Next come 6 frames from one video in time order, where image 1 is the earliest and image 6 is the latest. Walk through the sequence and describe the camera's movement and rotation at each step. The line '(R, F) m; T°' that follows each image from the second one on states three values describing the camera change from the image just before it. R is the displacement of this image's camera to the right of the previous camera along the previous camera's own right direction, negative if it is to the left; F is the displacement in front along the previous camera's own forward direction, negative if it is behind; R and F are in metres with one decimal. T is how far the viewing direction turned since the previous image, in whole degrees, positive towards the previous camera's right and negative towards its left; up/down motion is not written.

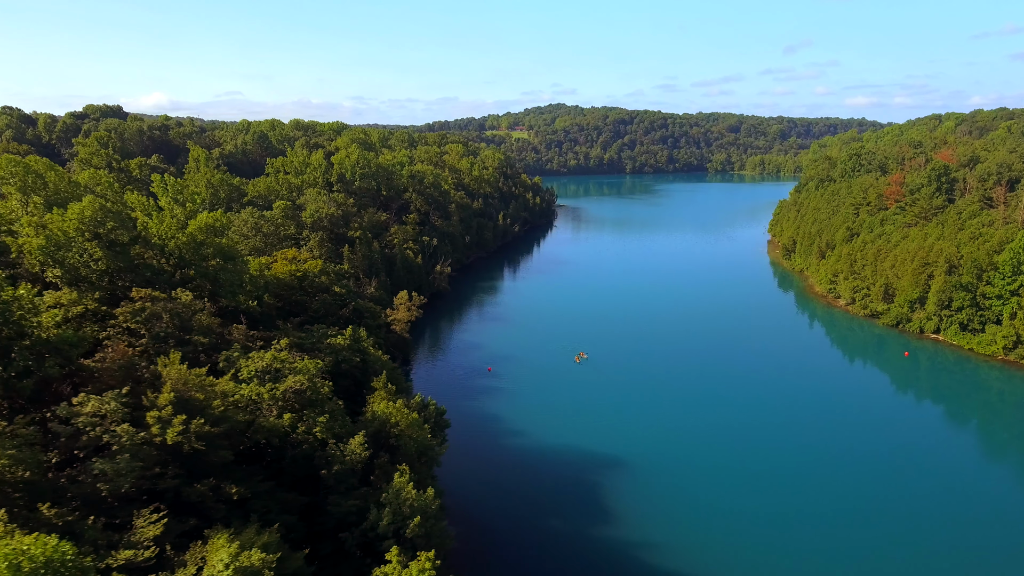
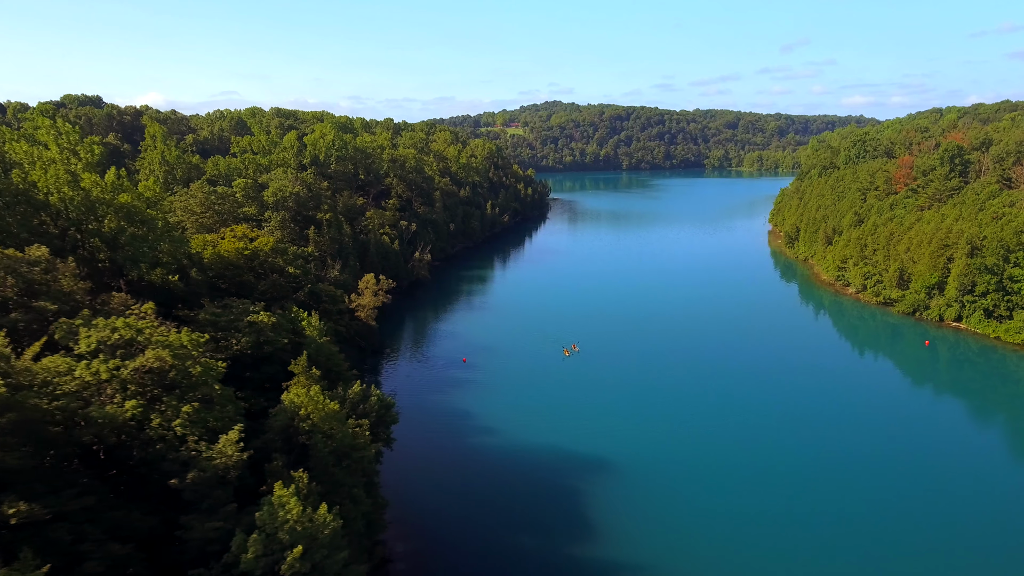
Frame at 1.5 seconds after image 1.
(+1.5, +5.3) m; 0°
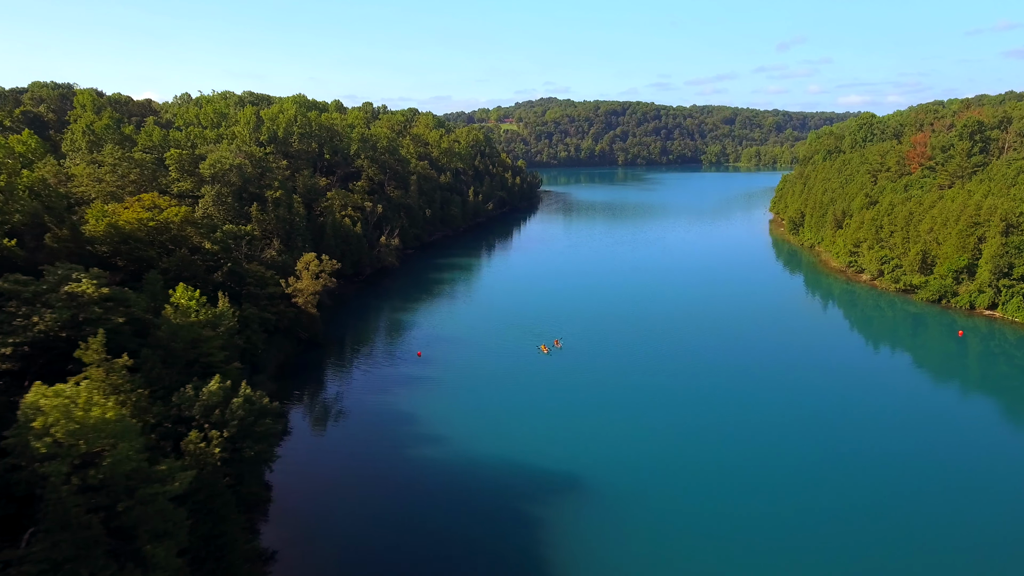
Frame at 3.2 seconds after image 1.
(+2.1, +7.1) m; 0°
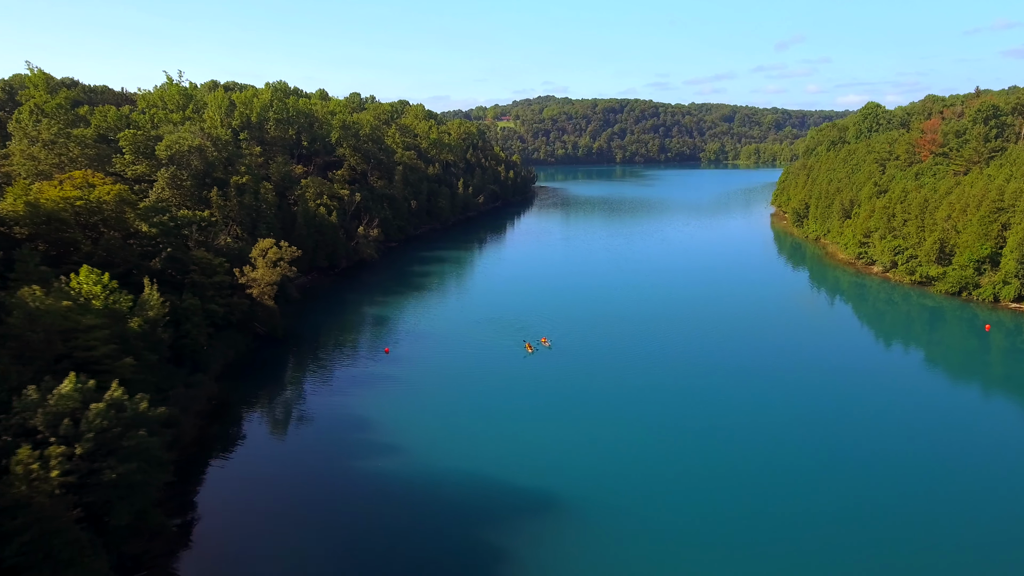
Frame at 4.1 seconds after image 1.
(+1.2, +4.1) m; 0°
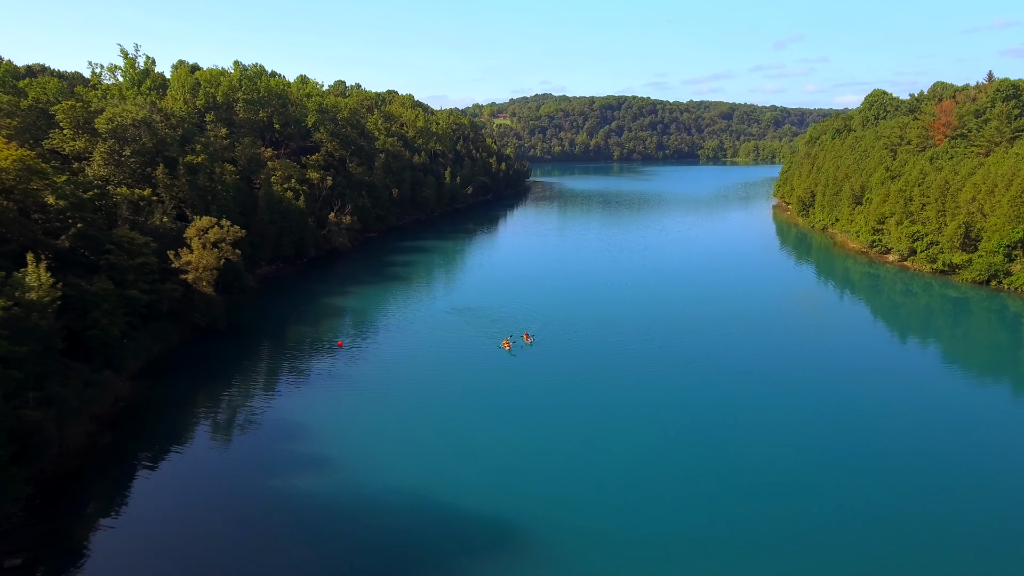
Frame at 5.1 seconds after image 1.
(+1.3, +4.7) m; 0°
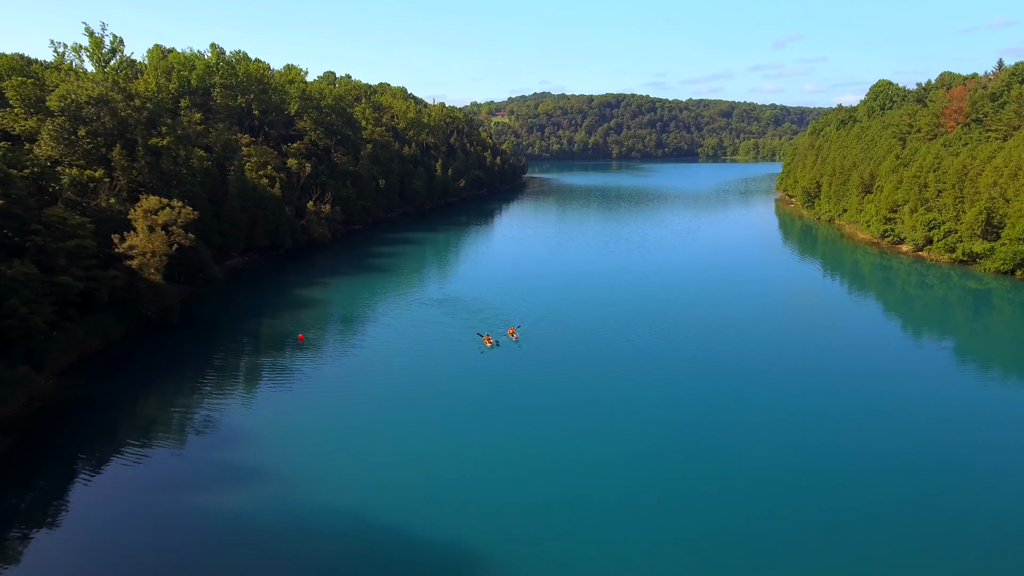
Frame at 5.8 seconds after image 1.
(+0.8, +3.2) m; 0°
